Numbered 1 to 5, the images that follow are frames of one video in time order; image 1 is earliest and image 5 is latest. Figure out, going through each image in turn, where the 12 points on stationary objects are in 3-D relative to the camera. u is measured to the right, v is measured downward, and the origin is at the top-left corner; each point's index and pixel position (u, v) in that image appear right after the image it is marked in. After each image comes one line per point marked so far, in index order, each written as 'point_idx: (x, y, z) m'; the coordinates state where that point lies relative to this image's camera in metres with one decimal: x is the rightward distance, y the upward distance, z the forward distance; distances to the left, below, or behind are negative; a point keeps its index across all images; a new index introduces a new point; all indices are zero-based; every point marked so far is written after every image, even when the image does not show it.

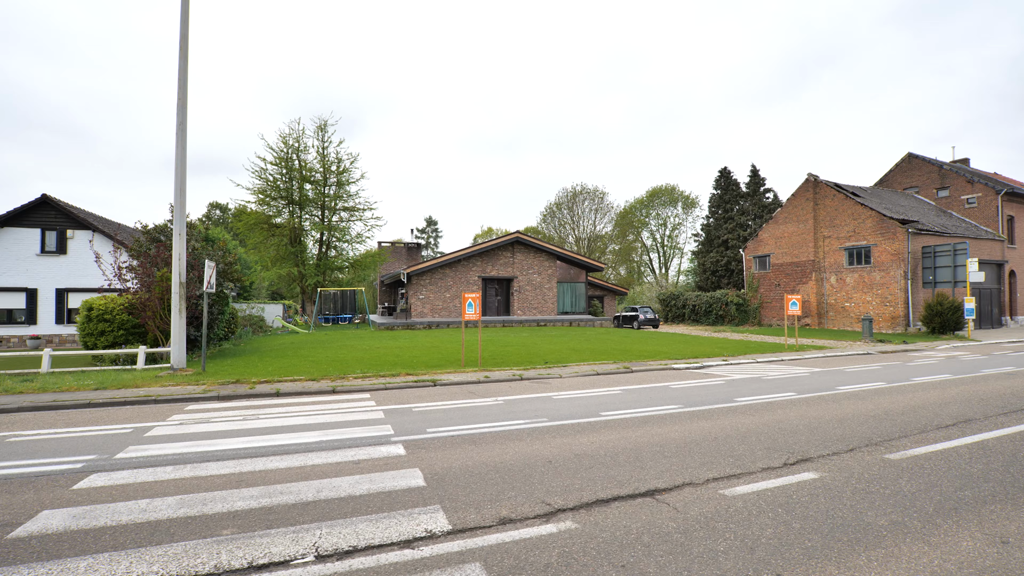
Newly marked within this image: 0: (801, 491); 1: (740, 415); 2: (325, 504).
0: (+2.4, -1.7, +4.1) m
1: (+3.2, -1.8, +7.0) m
2: (-1.6, -1.9, +4.3) m
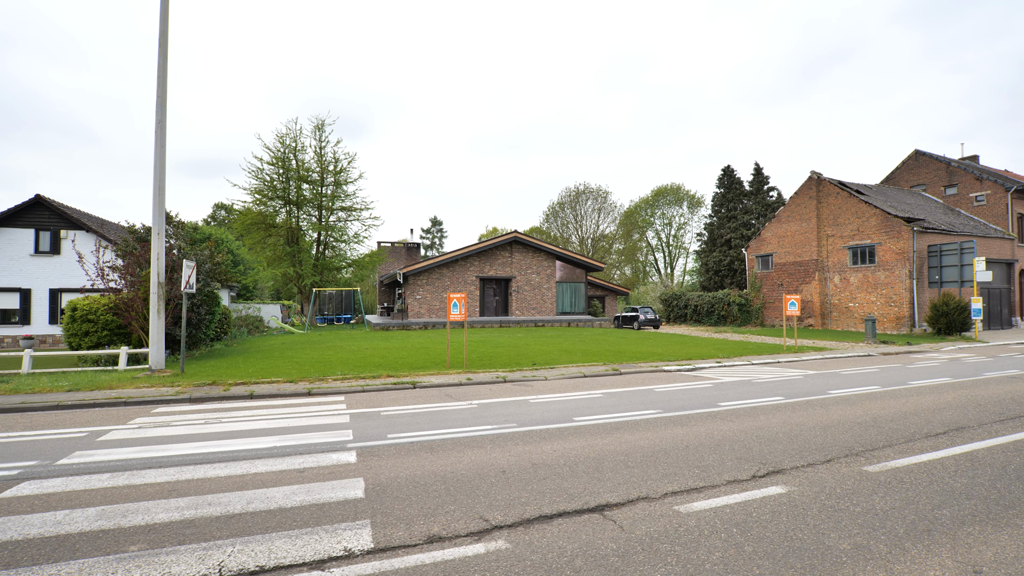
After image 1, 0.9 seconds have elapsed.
0: (+1.9, -1.7, +3.8) m
1: (+2.8, -1.8, +6.6) m
2: (-2.1, -1.8, +4.0) m
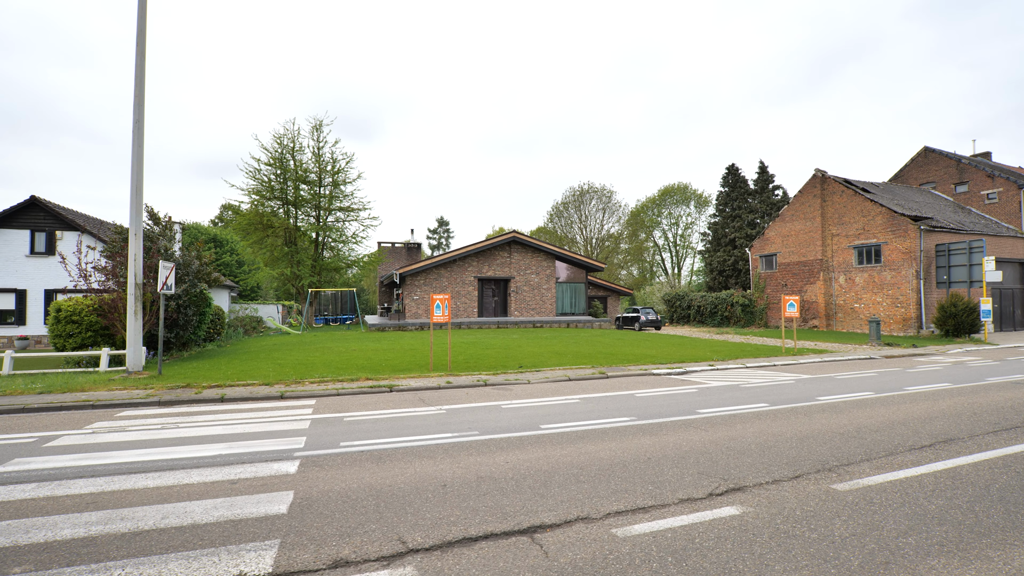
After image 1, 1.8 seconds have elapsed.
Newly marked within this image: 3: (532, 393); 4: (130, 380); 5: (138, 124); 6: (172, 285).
0: (+1.4, -1.7, +3.4) m
1: (+2.3, -1.8, +6.2) m
2: (-2.7, -1.9, +3.7) m
3: (+0.4, -2.1, +9.7) m
4: (-8.3, -2.0, +10.8) m
5: (-8.6, +3.8, +11.3) m
6: (-8.5, +0.1, +12.3) m
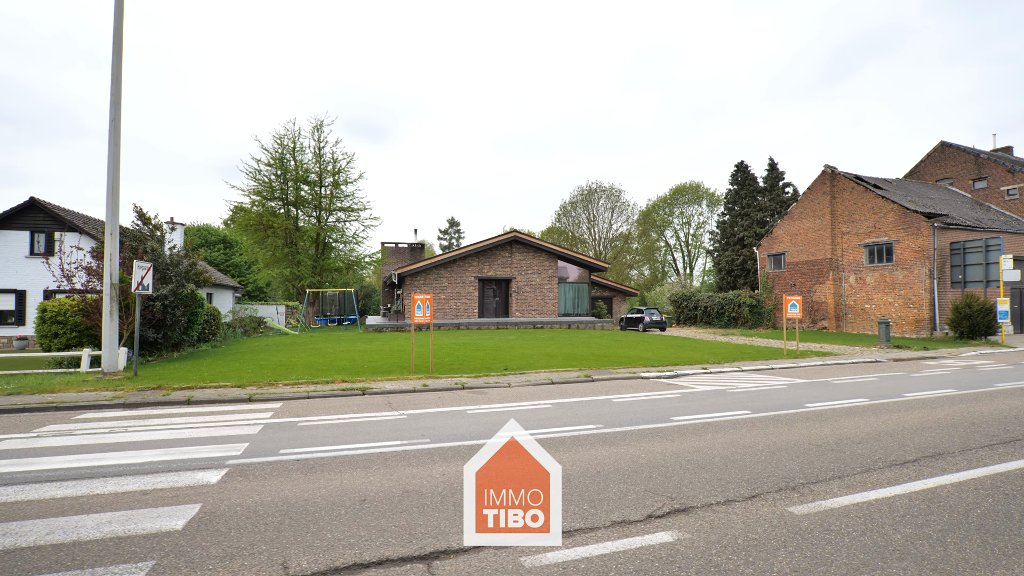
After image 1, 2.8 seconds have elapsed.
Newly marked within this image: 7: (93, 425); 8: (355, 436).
0: (+0.7, -1.7, +3.0) m
1: (+1.7, -1.8, +5.8) m
2: (-3.3, -1.8, +3.4) m
3: (-0.1, -2.1, +9.3) m
4: (-8.8, -2.0, +10.6) m
5: (-9.0, +3.8, +11.2) m
6: (-8.9, +0.1, +12.2) m
7: (-6.2, -2.1, +7.4) m
8: (-2.0, -1.9, +6.5) m
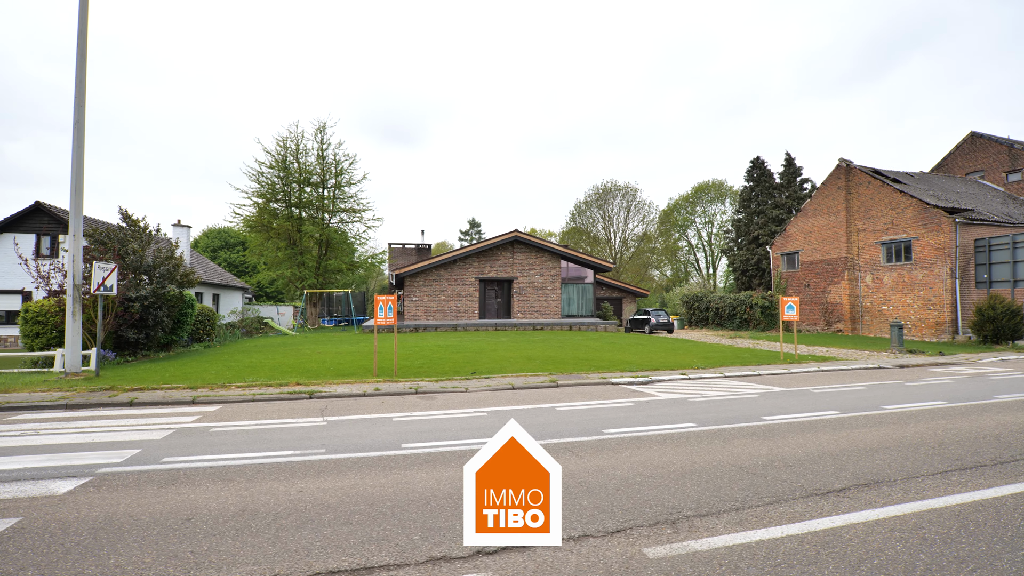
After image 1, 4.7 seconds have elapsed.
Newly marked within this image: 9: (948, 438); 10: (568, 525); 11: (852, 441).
0: (-0.6, -1.7, +2.5) m
1: (+0.6, -1.8, +5.2) m
2: (-4.6, -1.8, +3.1) m
3: (-1.0, -2.0, +8.8) m
4: (-9.6, -2.0, +10.6) m
5: (-9.8, +3.8, +11.2) m
6: (-9.7, +0.1, +12.2) m
7: (-7.3, -2.0, +7.3) m
8: (-3.1, -1.9, +6.1) m
9: (+5.0, -1.7, +5.7) m
10: (+0.4, -1.7, +3.5) m
11: (+3.9, -1.7, +5.6) m
